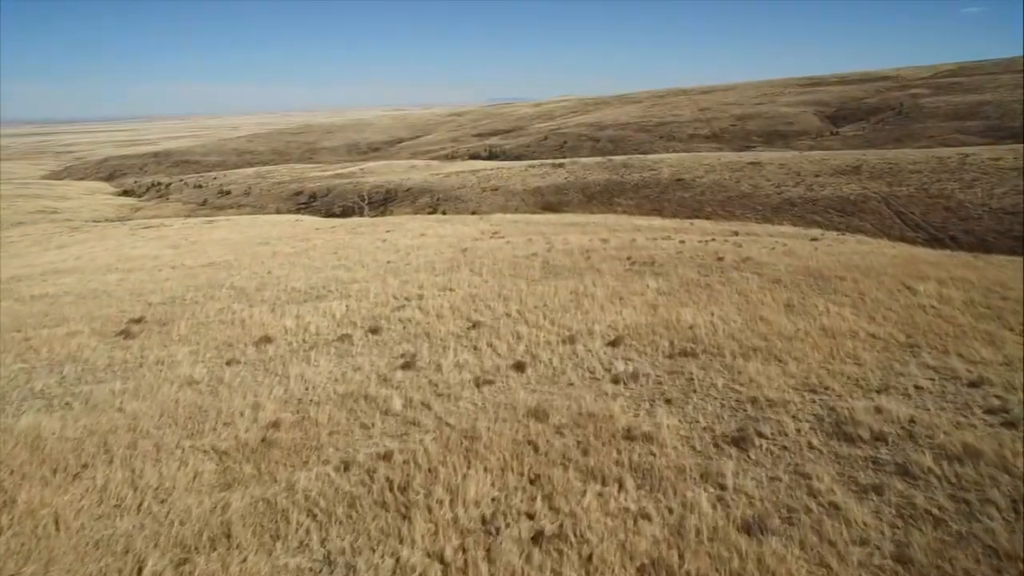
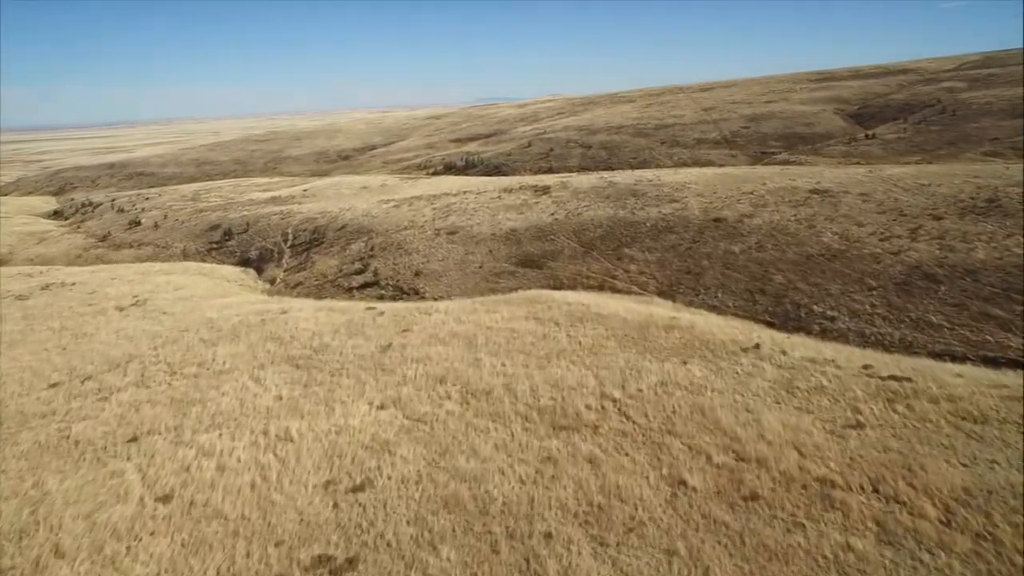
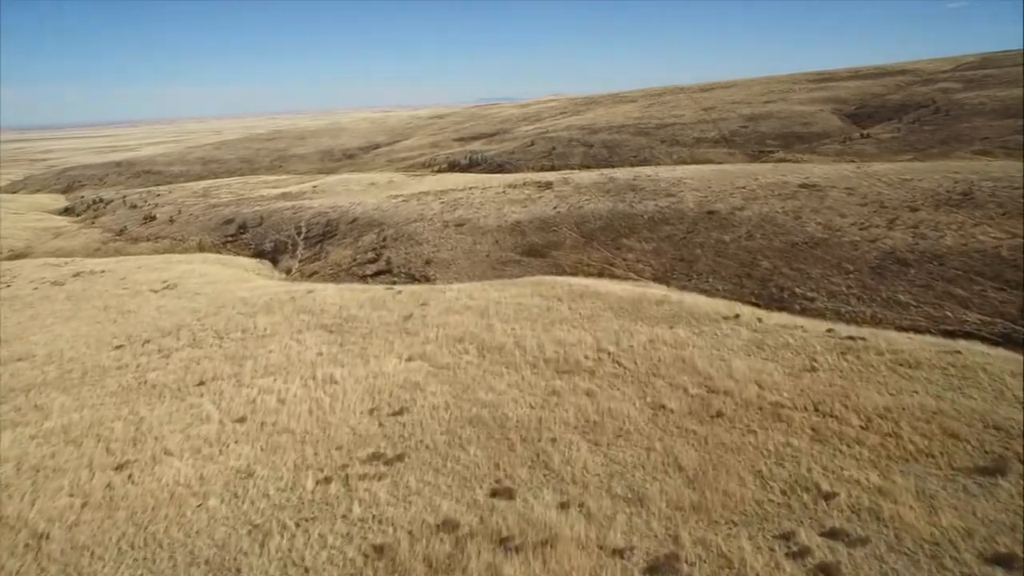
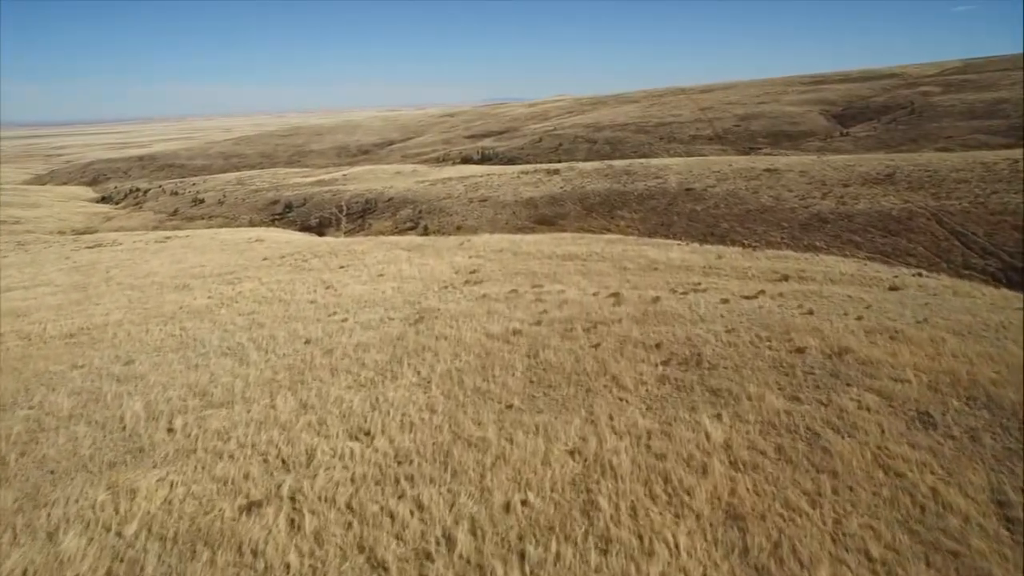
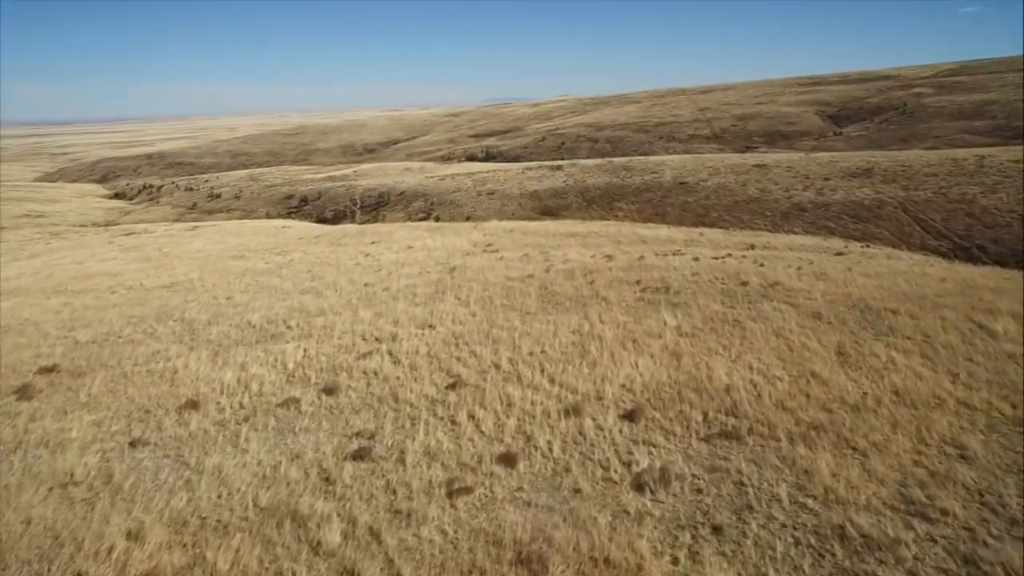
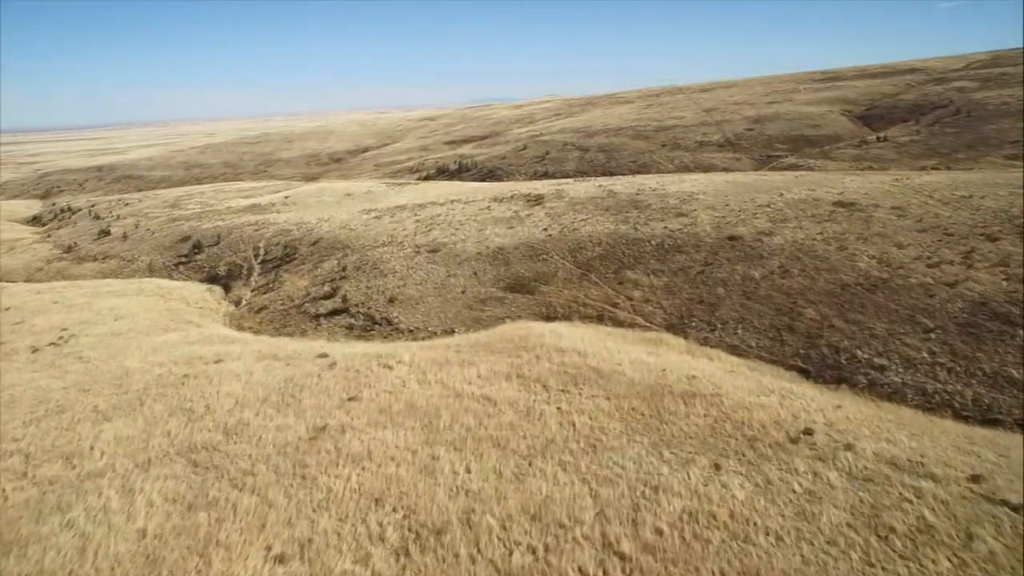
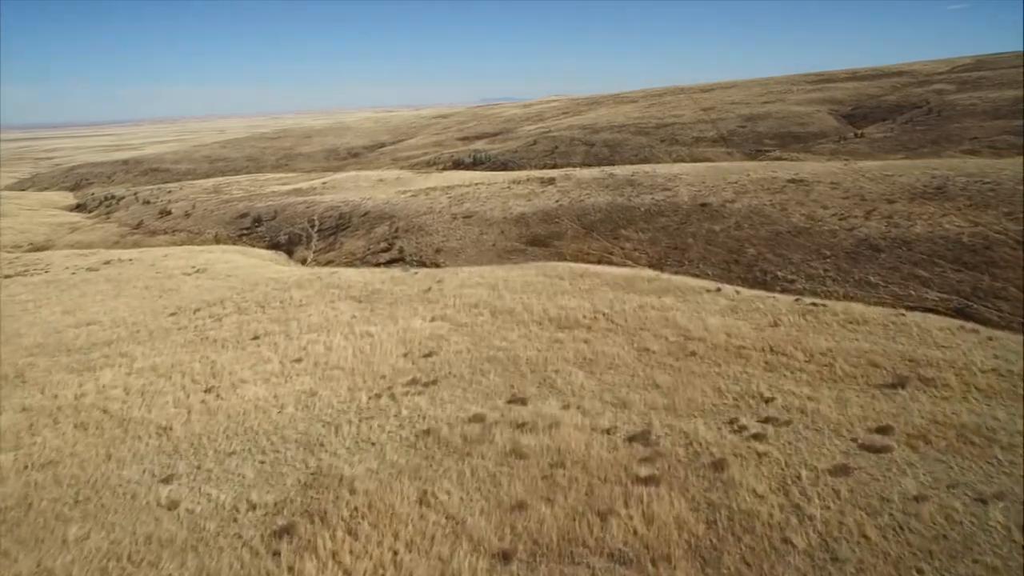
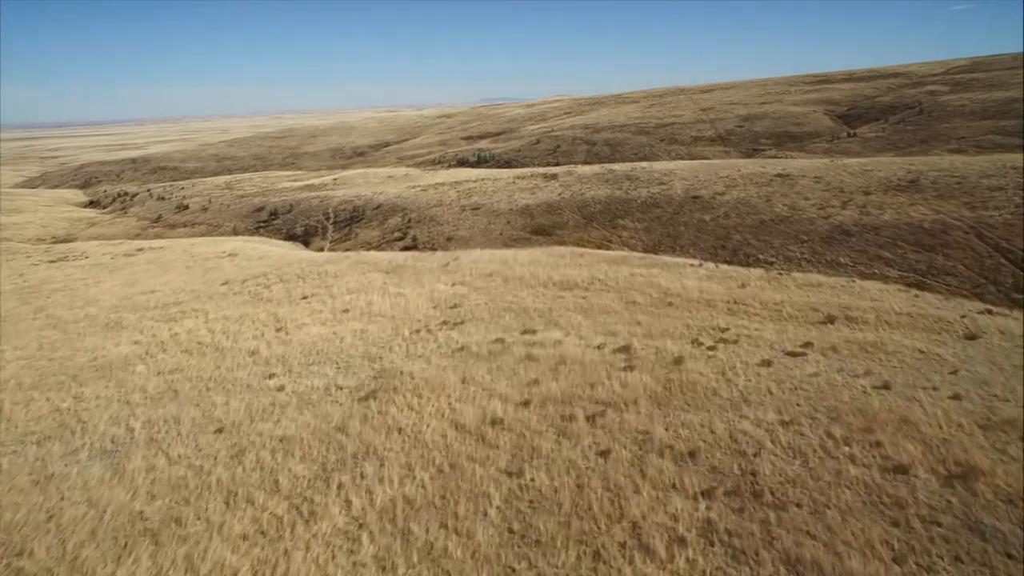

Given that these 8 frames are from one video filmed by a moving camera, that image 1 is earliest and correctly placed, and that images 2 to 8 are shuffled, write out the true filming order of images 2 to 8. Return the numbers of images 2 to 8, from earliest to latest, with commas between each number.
5, 4, 8, 7, 3, 2, 6
